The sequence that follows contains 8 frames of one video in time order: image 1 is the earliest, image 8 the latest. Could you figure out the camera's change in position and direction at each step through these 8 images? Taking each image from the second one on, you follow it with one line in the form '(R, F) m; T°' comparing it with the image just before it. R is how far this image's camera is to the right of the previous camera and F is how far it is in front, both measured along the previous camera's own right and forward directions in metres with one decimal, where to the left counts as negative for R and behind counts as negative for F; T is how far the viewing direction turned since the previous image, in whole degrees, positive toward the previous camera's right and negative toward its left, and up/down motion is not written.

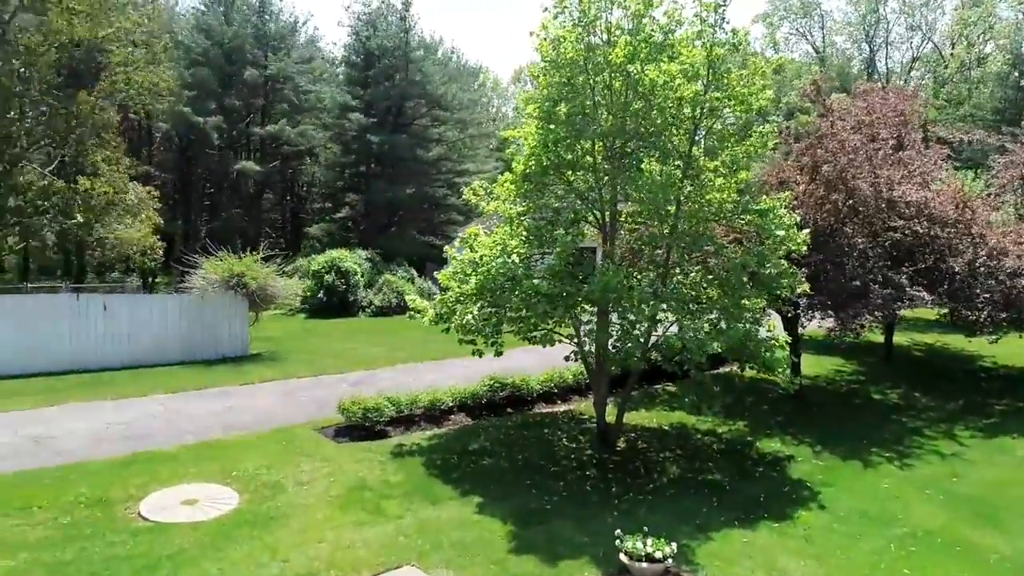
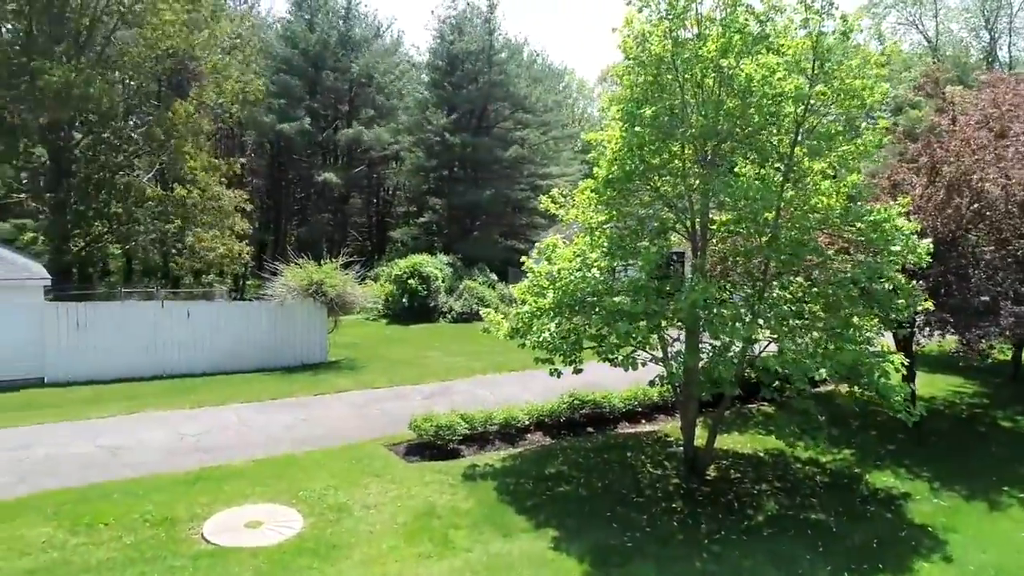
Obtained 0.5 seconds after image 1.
(+0.1, +0.8) m; -7°
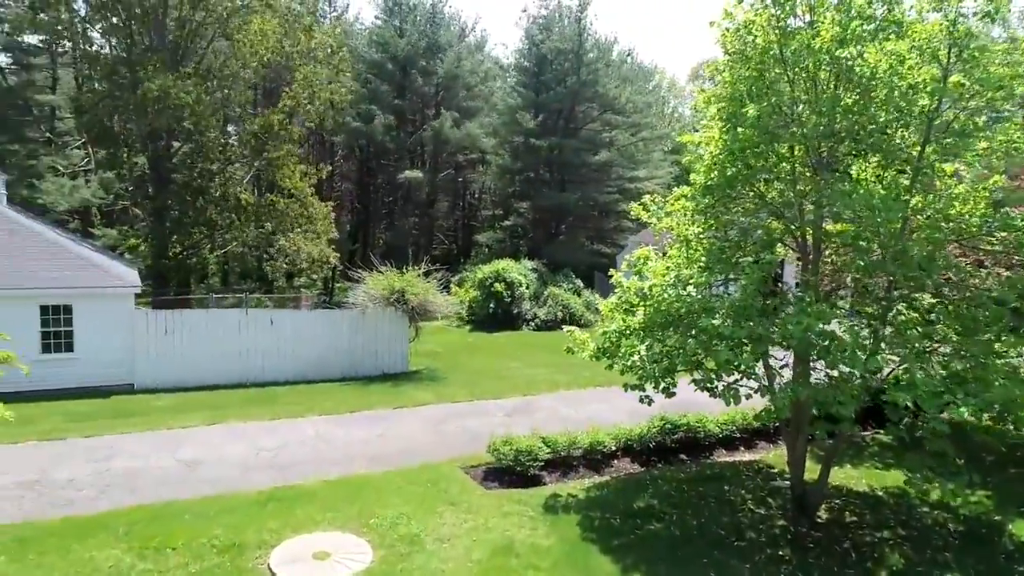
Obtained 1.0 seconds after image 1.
(0.0, +0.8) m; -7°
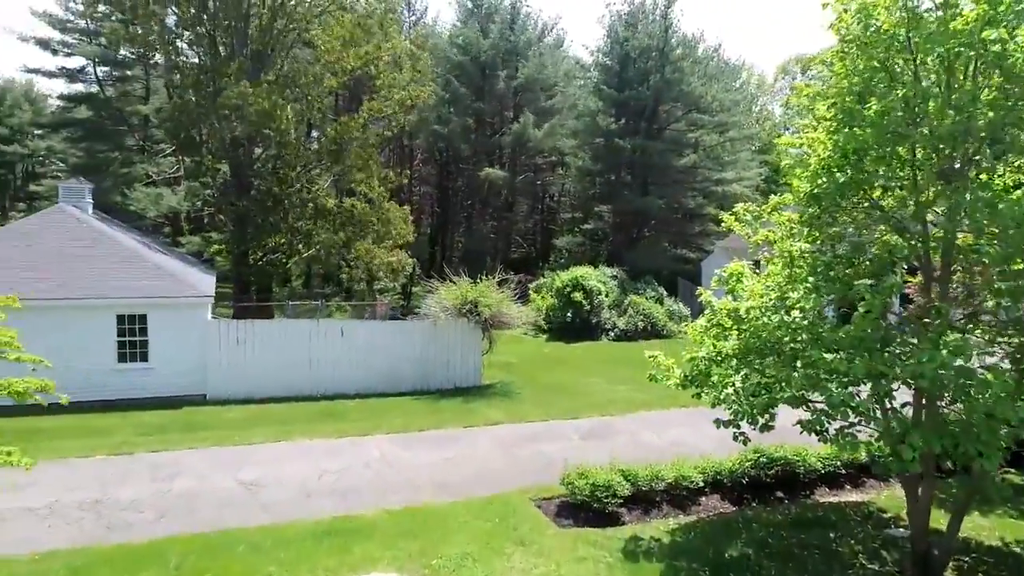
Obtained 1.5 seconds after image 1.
(0.0, +0.9) m; -6°
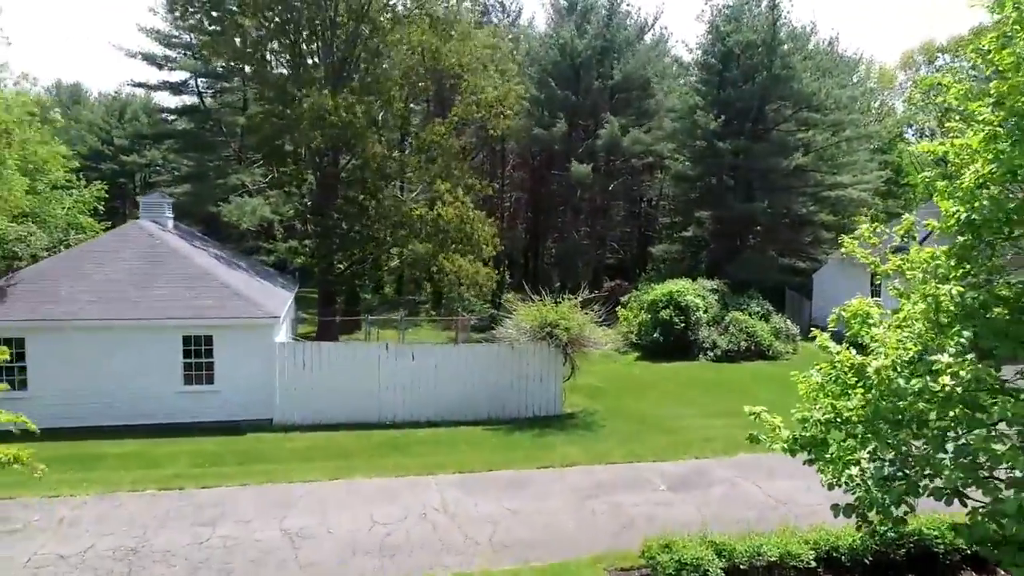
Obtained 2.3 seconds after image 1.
(+0.3, +1.5) m; -8°
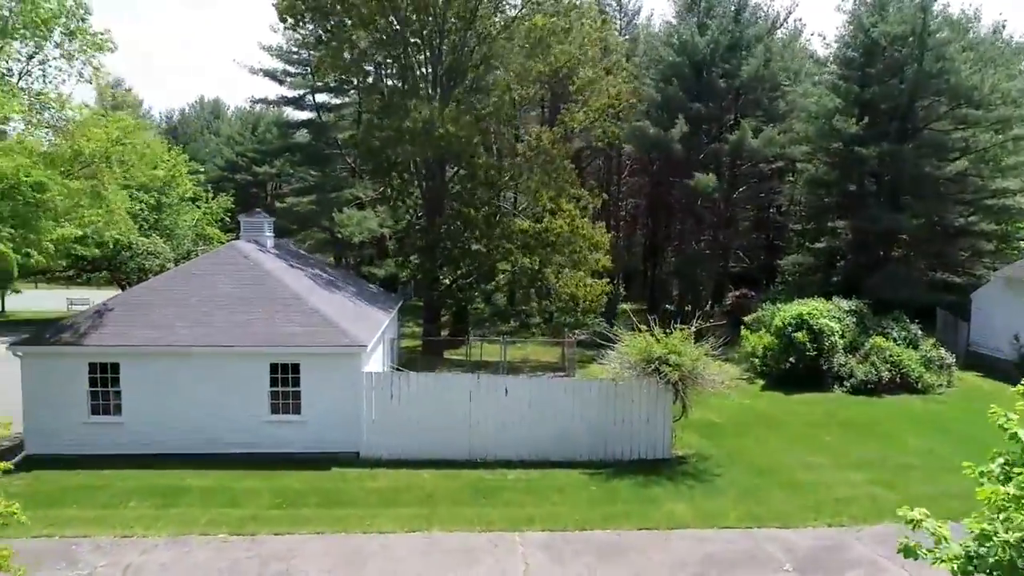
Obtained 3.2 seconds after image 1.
(+0.3, +1.4) m; -9°
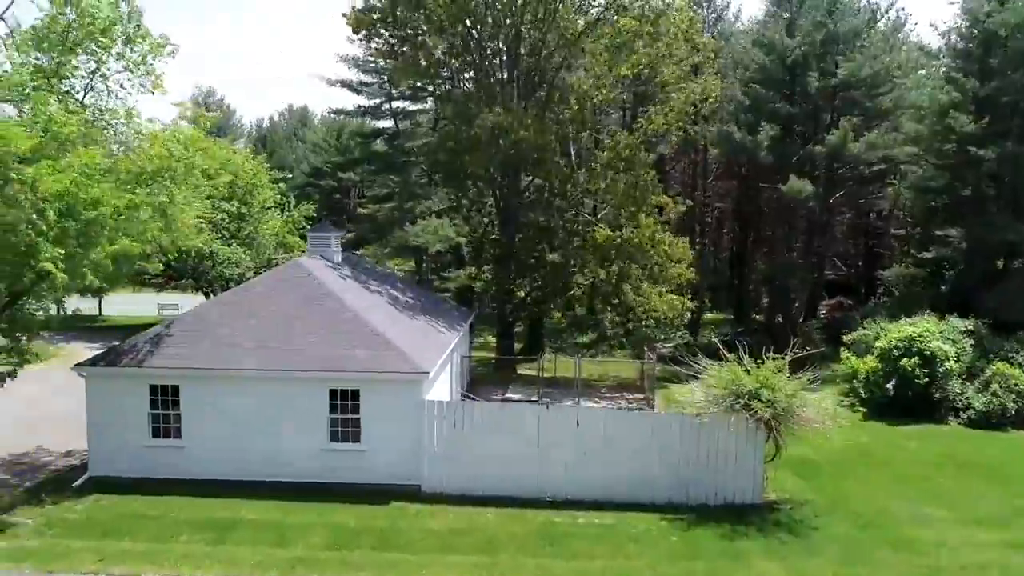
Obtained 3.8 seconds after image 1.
(+0.2, +1.1) m; -6°
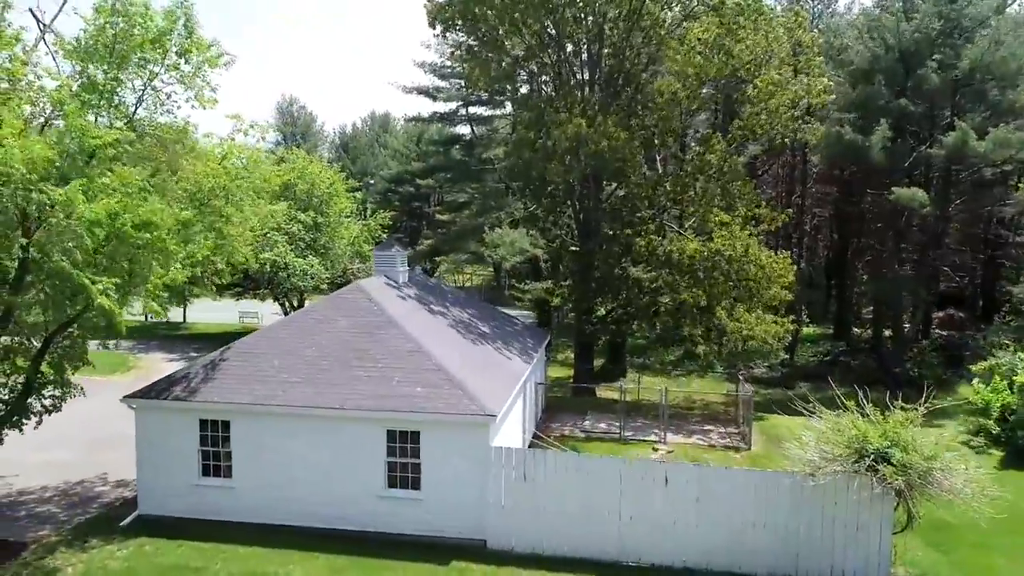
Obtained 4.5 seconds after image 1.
(0.0, +1.6) m; -6°
